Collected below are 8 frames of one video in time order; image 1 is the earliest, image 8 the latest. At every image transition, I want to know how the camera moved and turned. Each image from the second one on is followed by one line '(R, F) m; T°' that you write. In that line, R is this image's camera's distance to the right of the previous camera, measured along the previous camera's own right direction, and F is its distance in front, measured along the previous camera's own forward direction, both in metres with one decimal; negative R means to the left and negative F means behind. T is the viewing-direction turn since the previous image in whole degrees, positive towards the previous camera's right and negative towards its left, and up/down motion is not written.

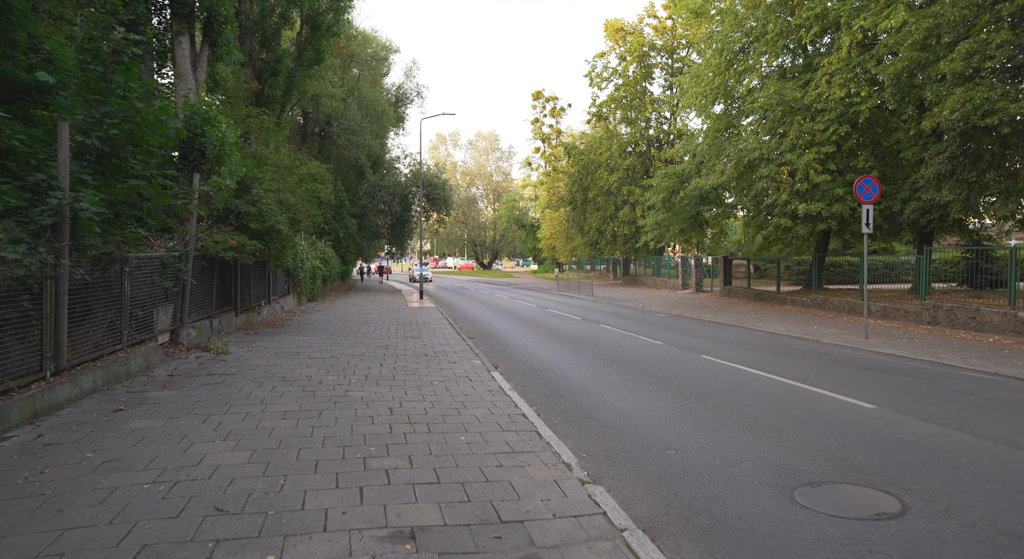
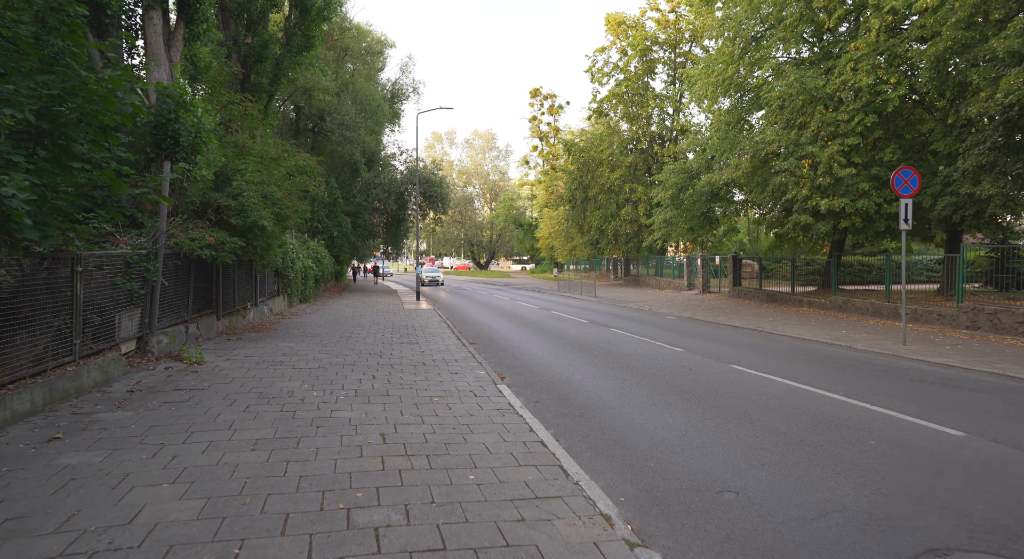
(-0.2, +1.1) m; 0°
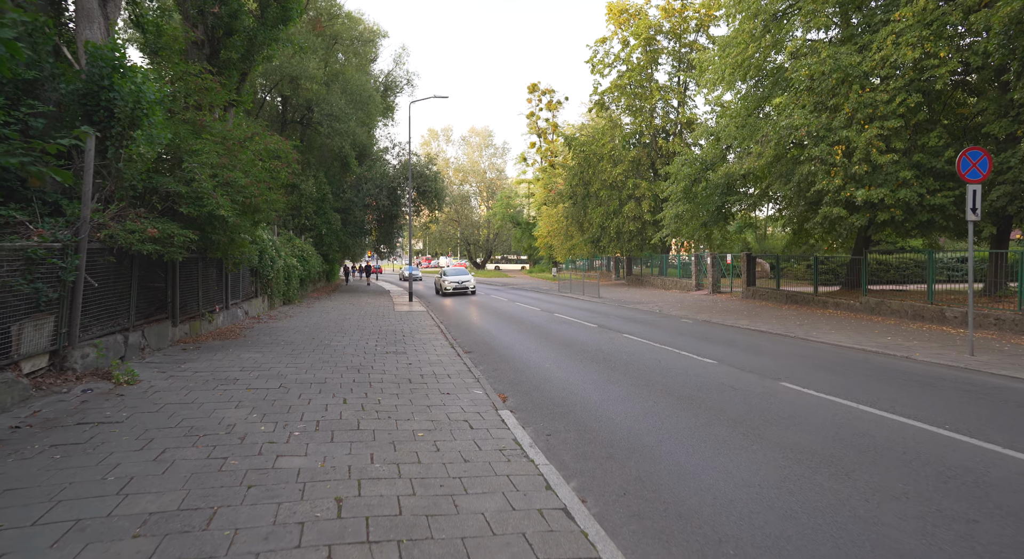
(-0.1, +1.7) m; 0°
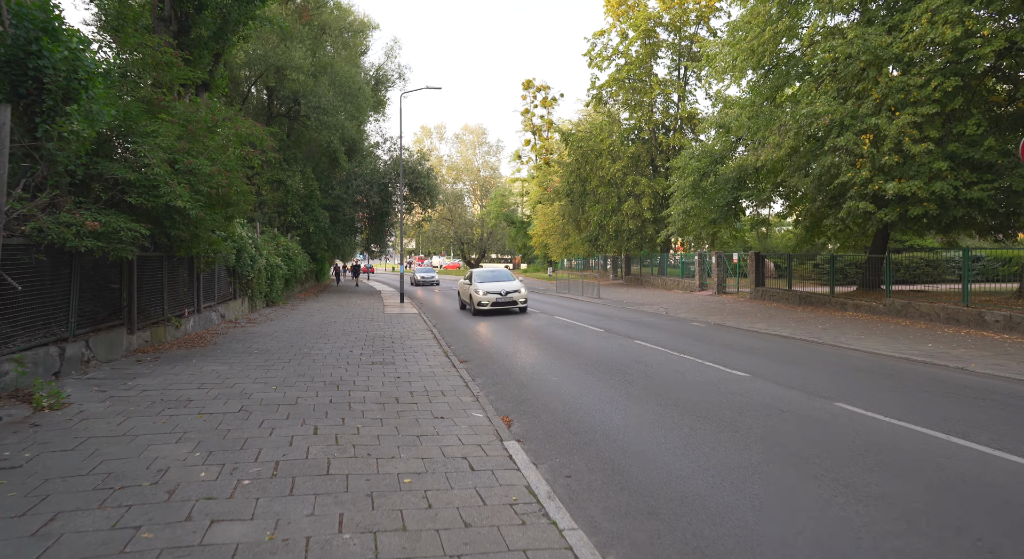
(-0.1, +1.3) m; +1°
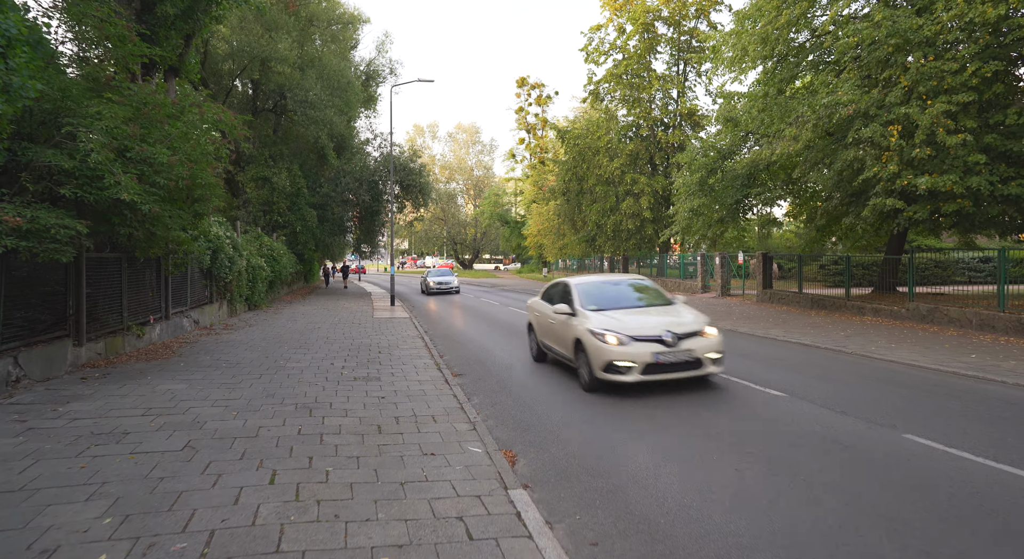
(-0.1, +1.1) m; +1°
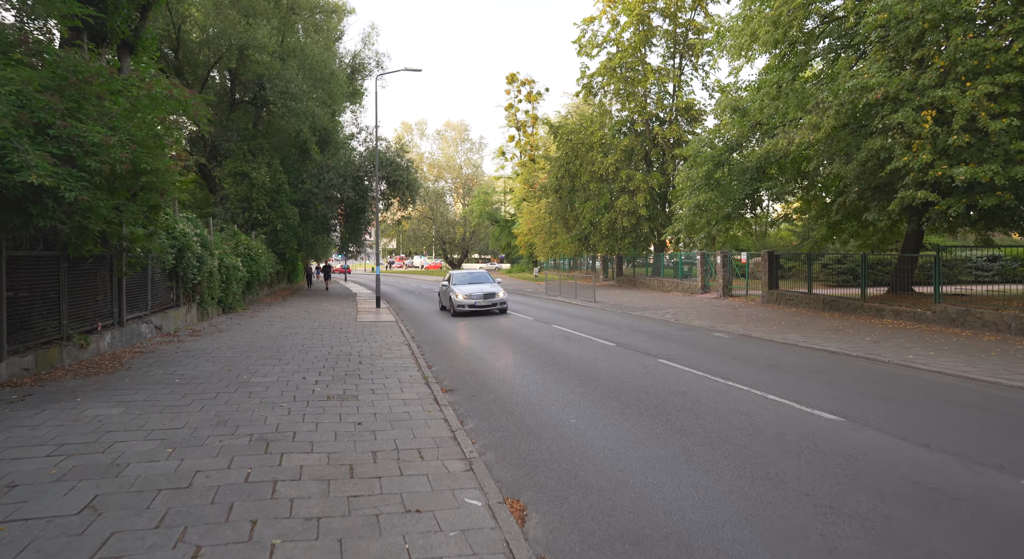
(-0.1, +1.3) m; +1°
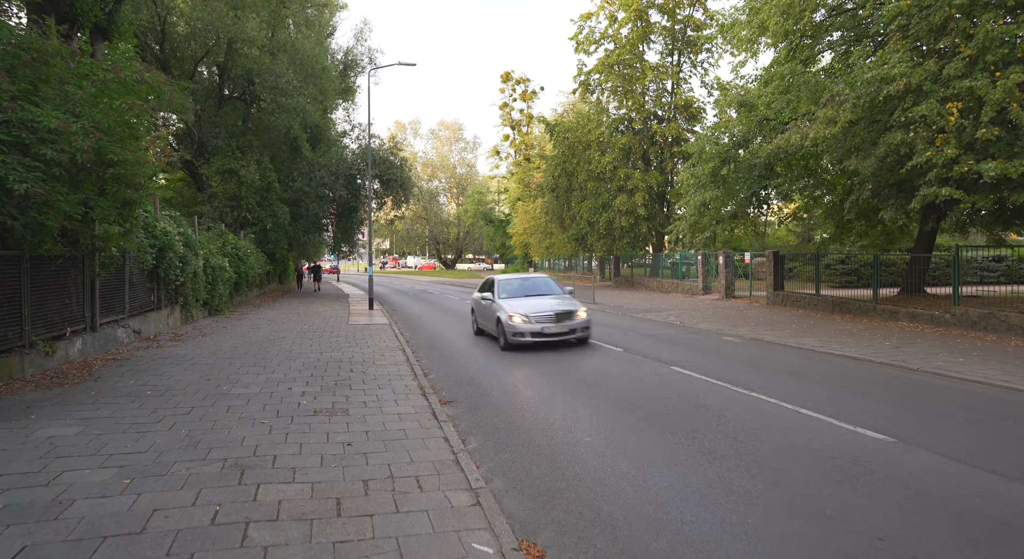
(-0.1, +0.7) m; +1°
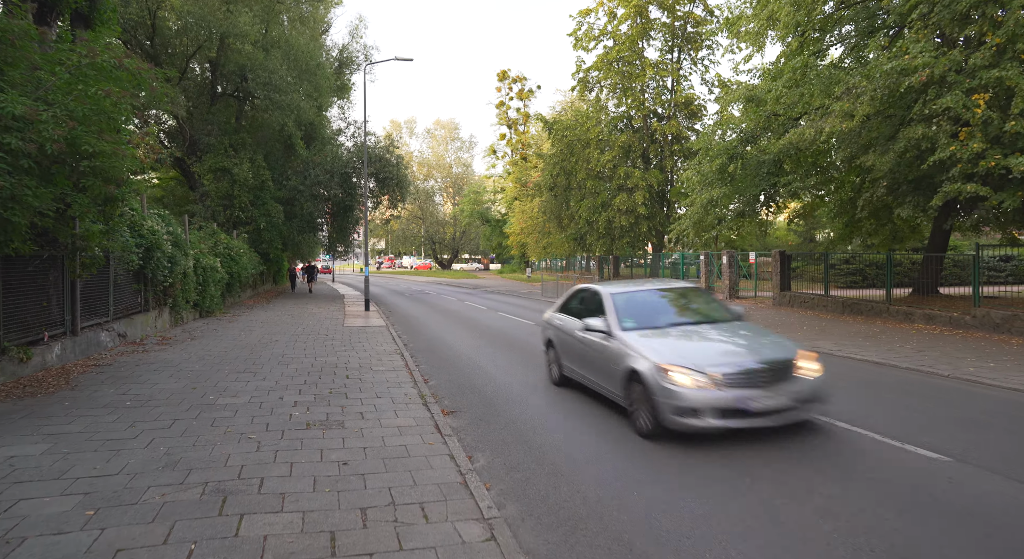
(-0.1, +0.5) m; 0°
